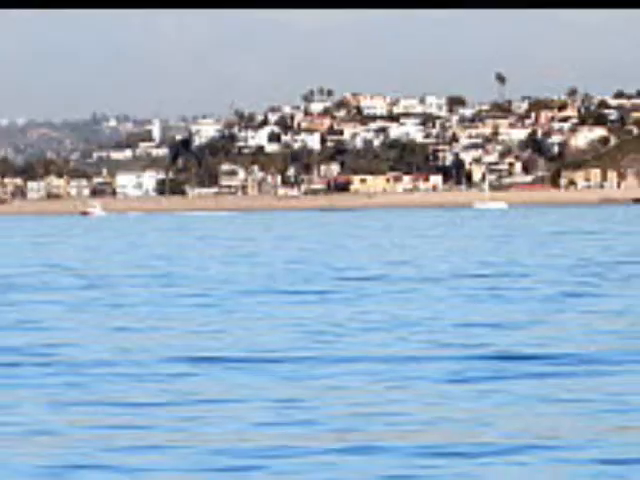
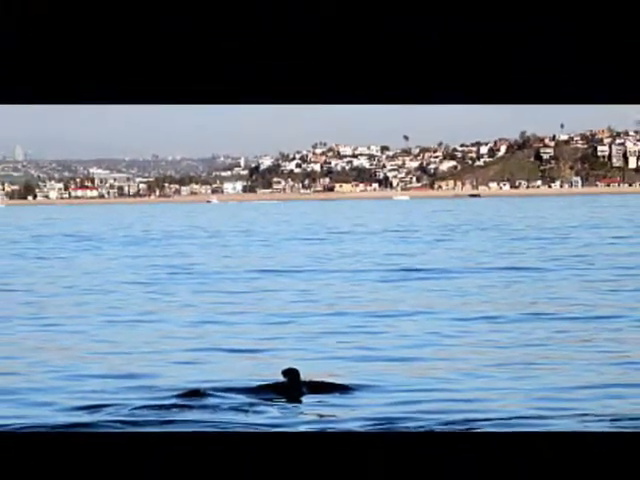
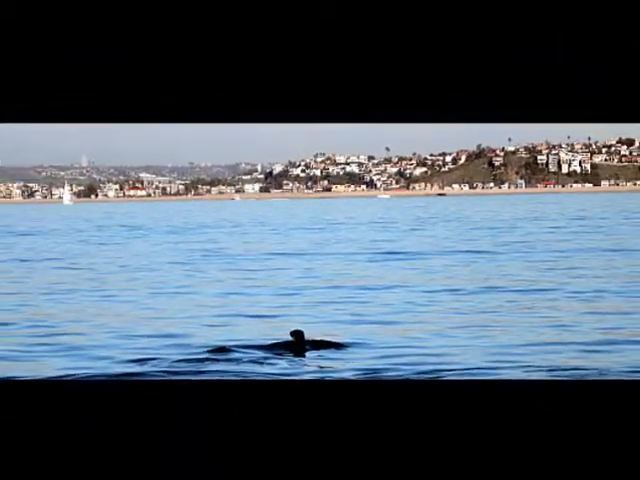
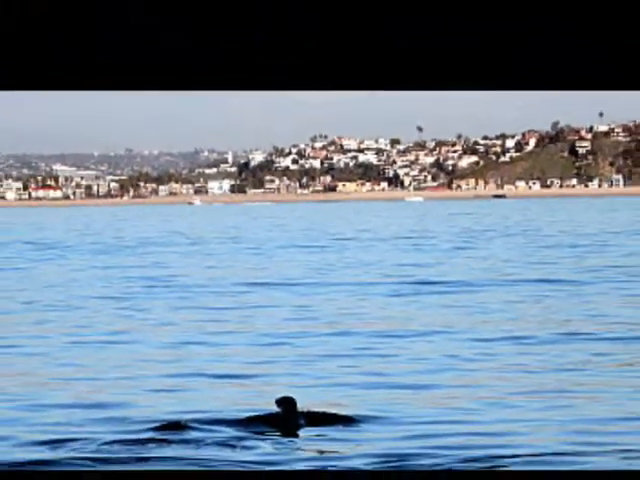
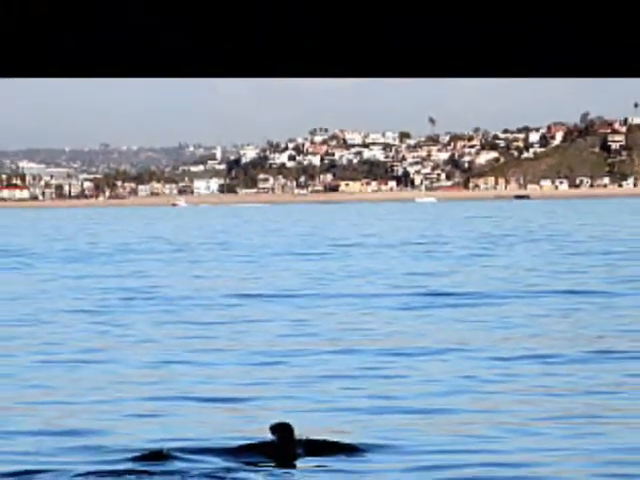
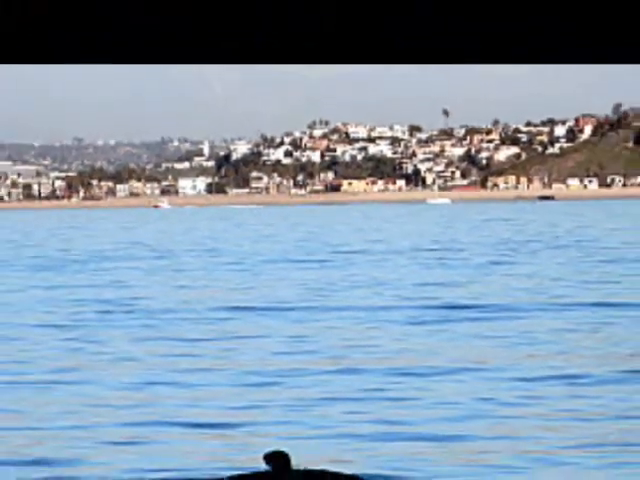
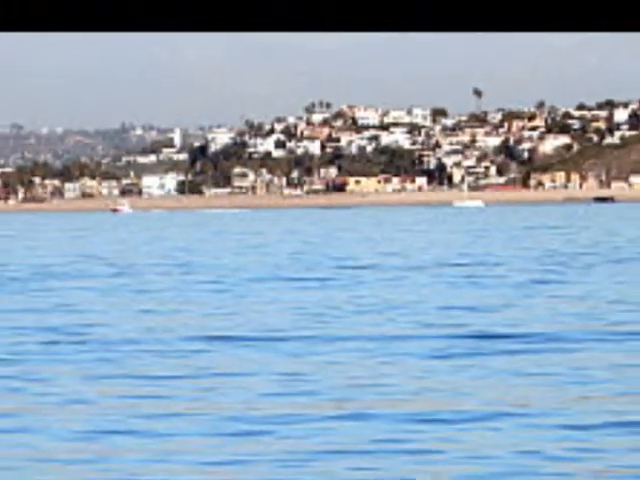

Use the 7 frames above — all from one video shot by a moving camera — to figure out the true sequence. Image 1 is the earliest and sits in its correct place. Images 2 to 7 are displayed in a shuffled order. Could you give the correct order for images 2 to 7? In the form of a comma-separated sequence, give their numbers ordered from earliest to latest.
7, 6, 5, 4, 2, 3
